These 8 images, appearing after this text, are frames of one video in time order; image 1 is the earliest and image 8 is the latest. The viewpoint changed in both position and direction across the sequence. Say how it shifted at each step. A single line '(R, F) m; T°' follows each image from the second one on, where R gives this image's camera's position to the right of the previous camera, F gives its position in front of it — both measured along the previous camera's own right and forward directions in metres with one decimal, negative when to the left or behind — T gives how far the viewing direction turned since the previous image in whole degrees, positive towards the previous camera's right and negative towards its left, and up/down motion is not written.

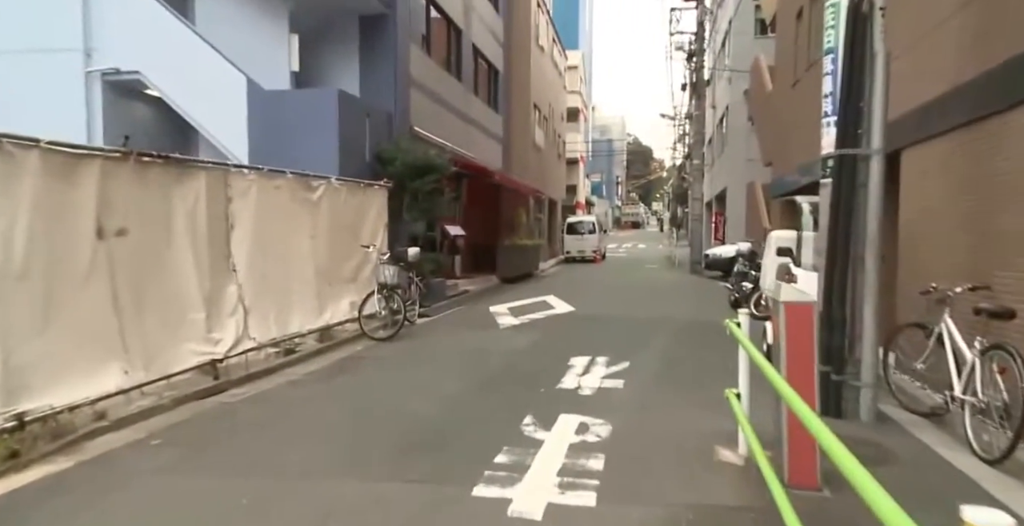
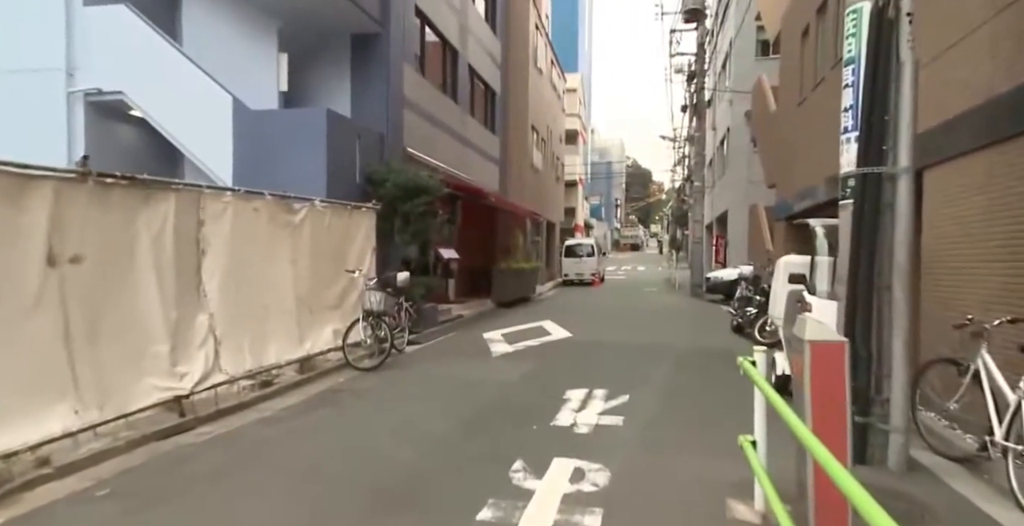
(+0.1, +0.5) m; 0°
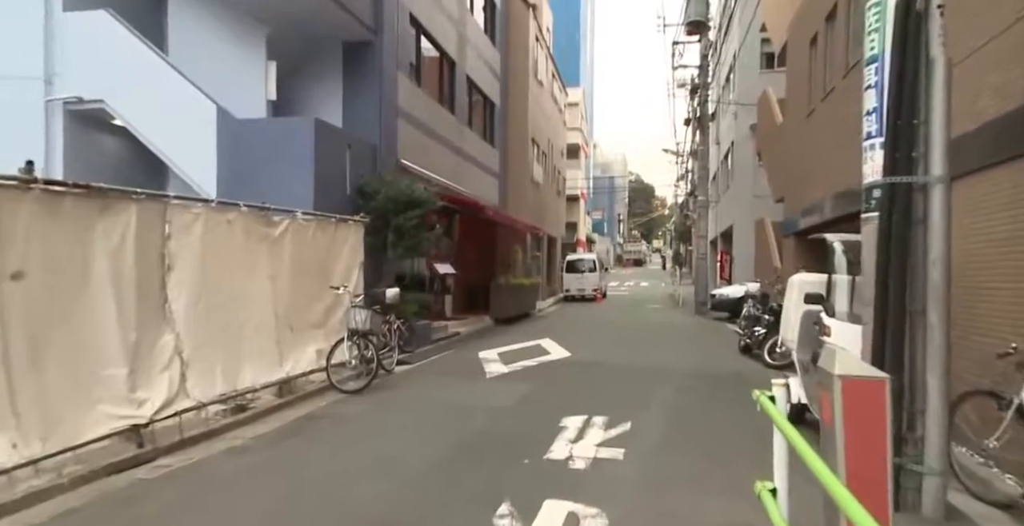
(+0.1, +0.5) m; 0°
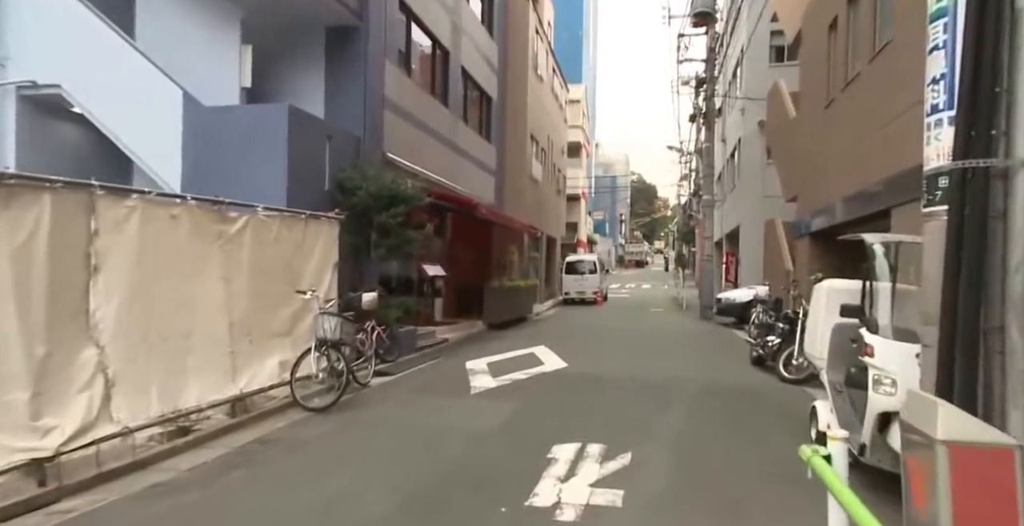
(+0.2, +0.9) m; 0°
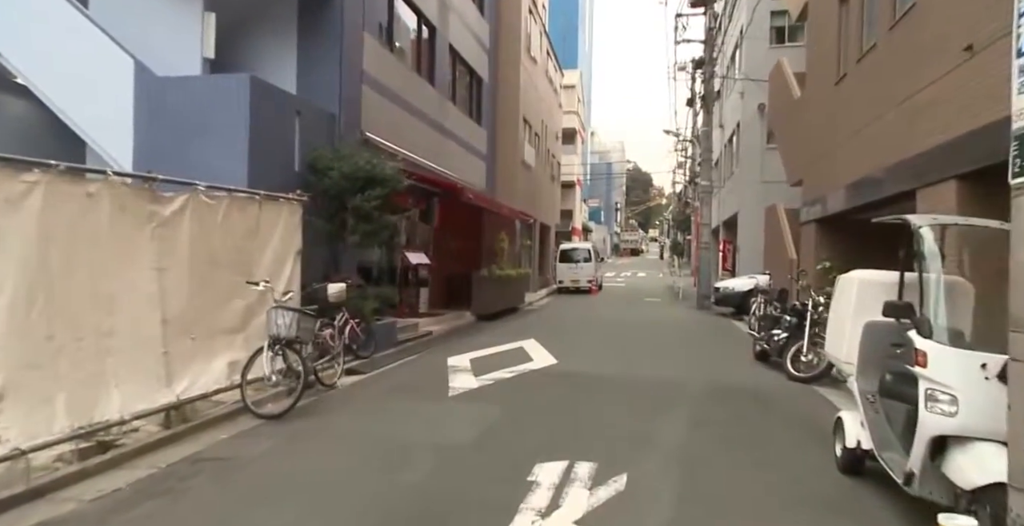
(+0.2, +0.9) m; 0°
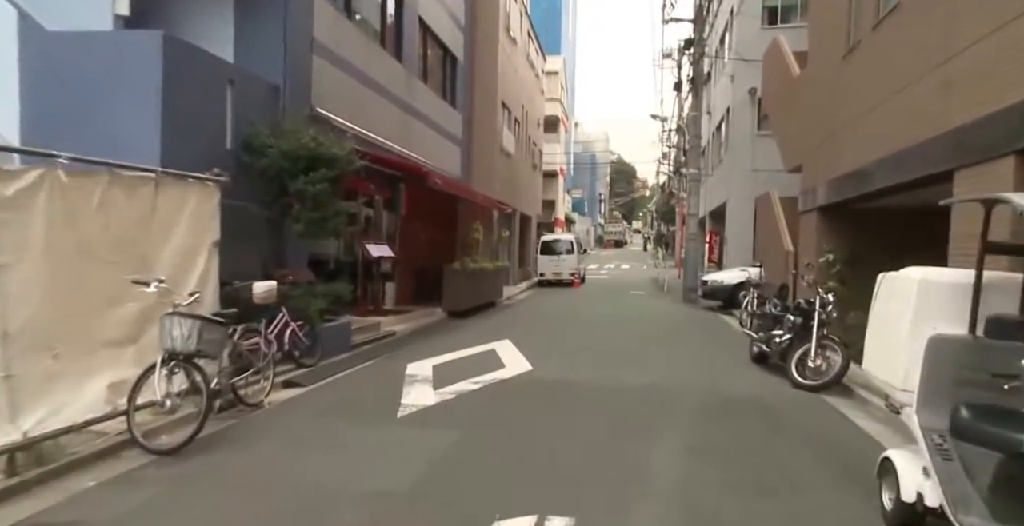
(+0.3, +1.3) m; +2°
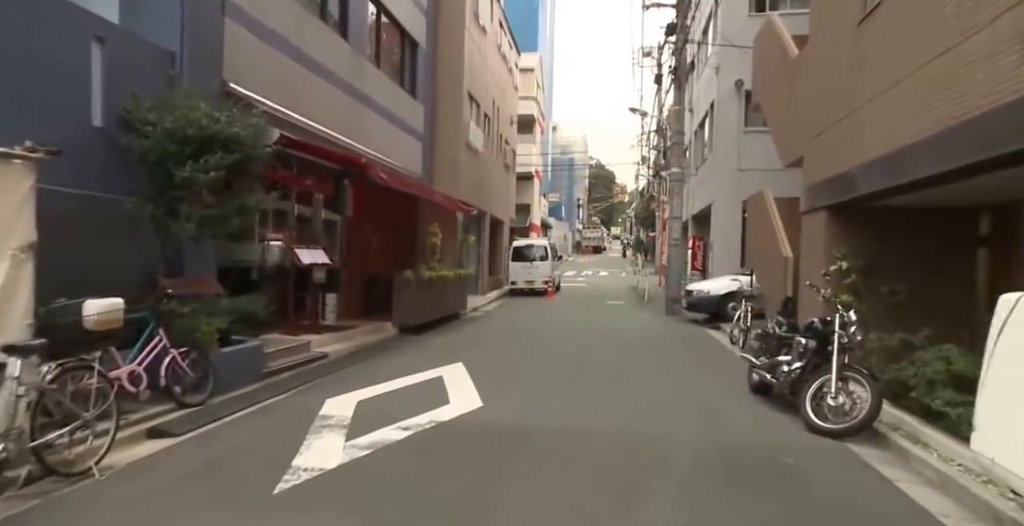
(+0.4, +1.8) m; +2°
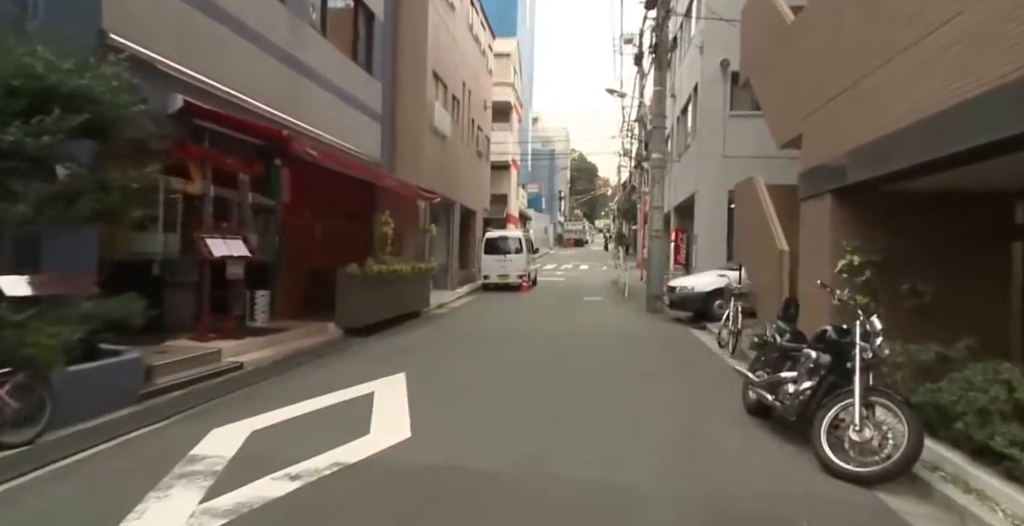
(+0.5, +1.6) m; +2°
